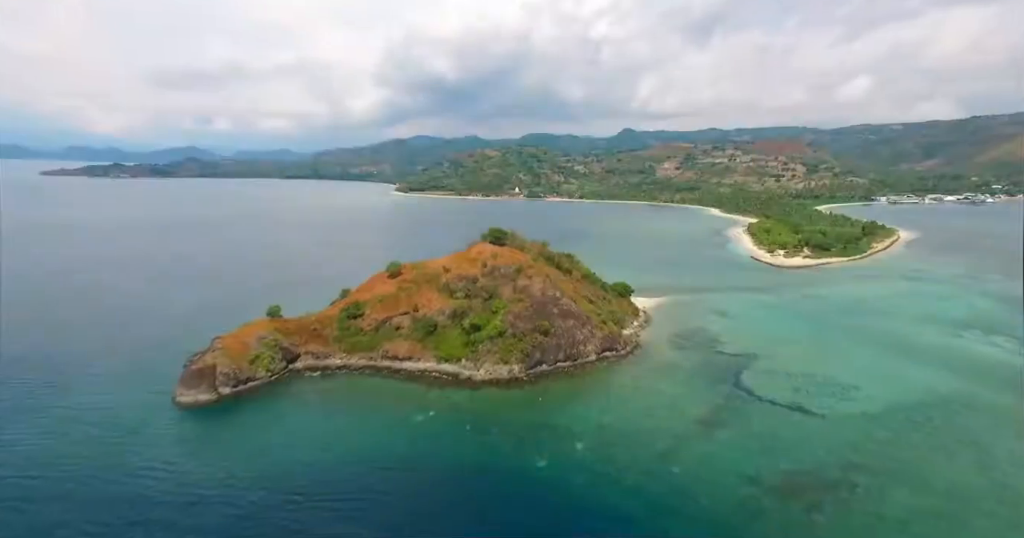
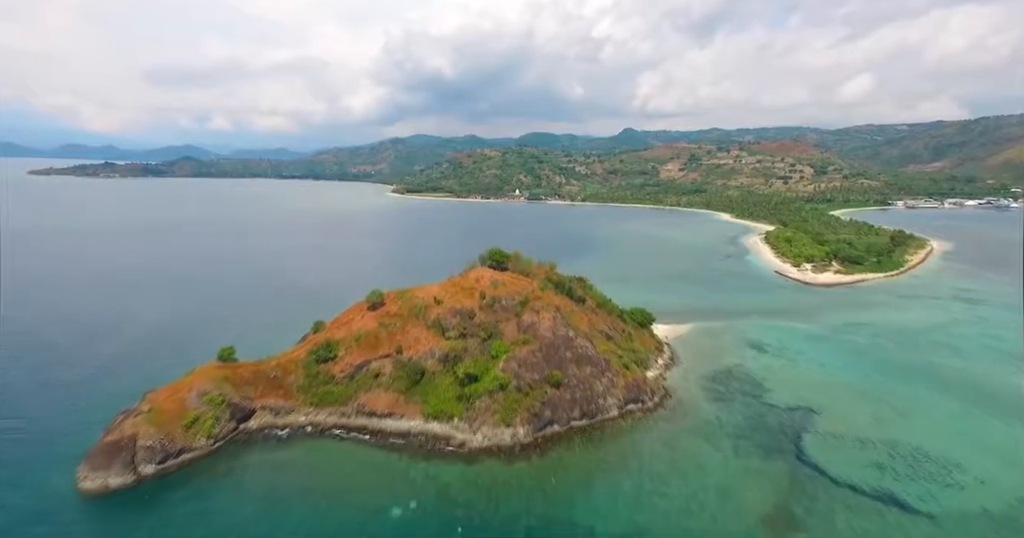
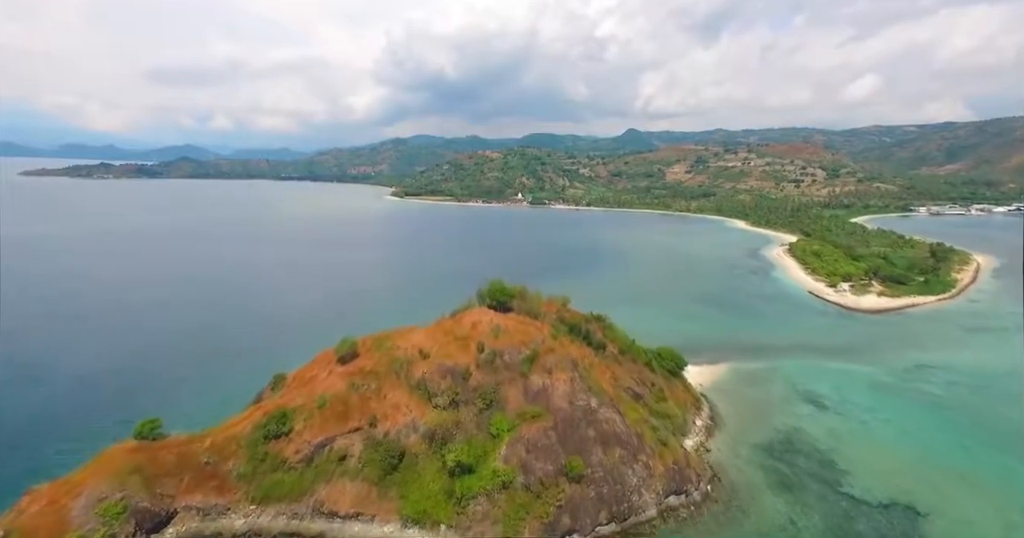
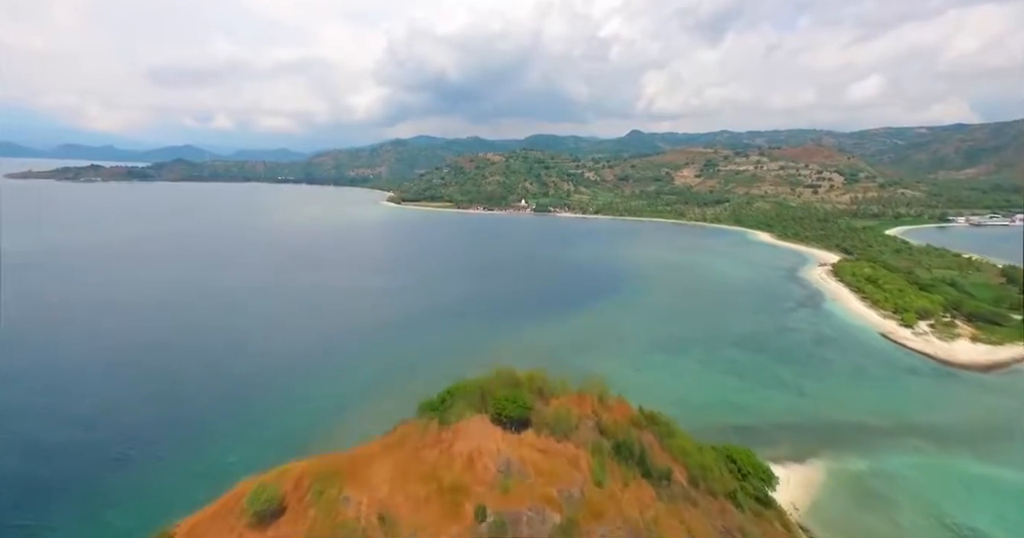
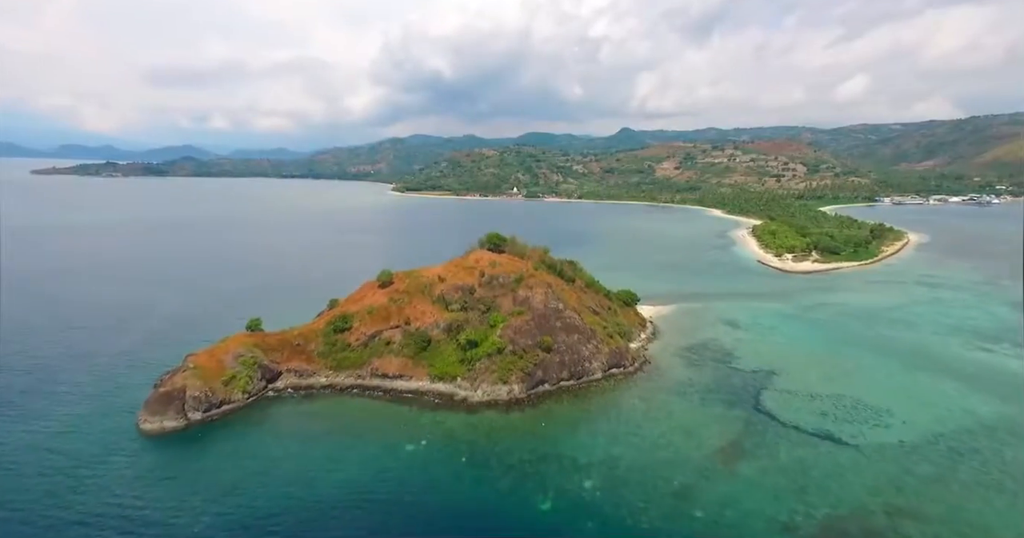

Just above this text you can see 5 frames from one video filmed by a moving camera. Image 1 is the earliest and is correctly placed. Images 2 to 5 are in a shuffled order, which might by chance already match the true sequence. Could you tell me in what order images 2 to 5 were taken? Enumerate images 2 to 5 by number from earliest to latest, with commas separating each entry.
5, 2, 3, 4
